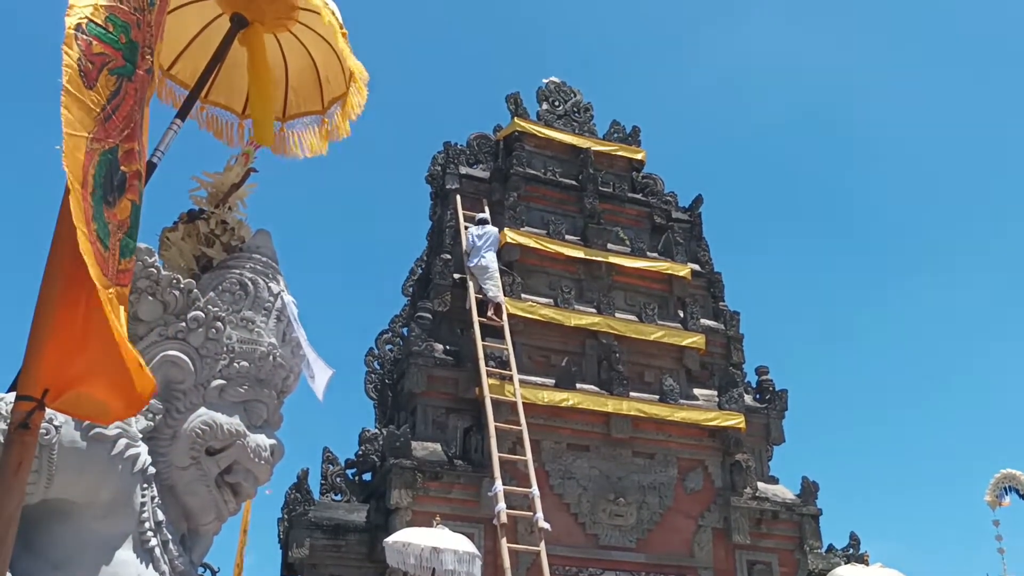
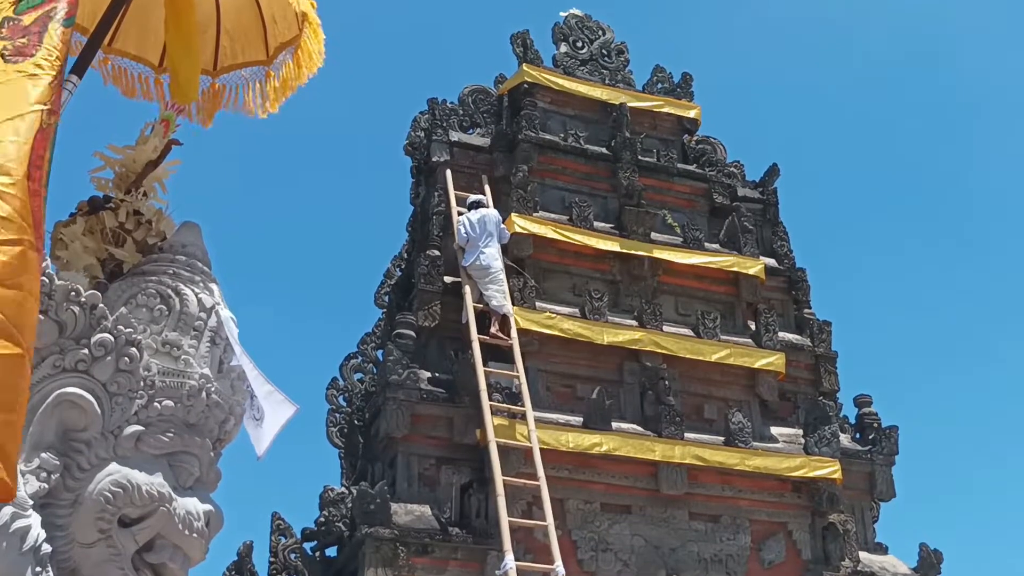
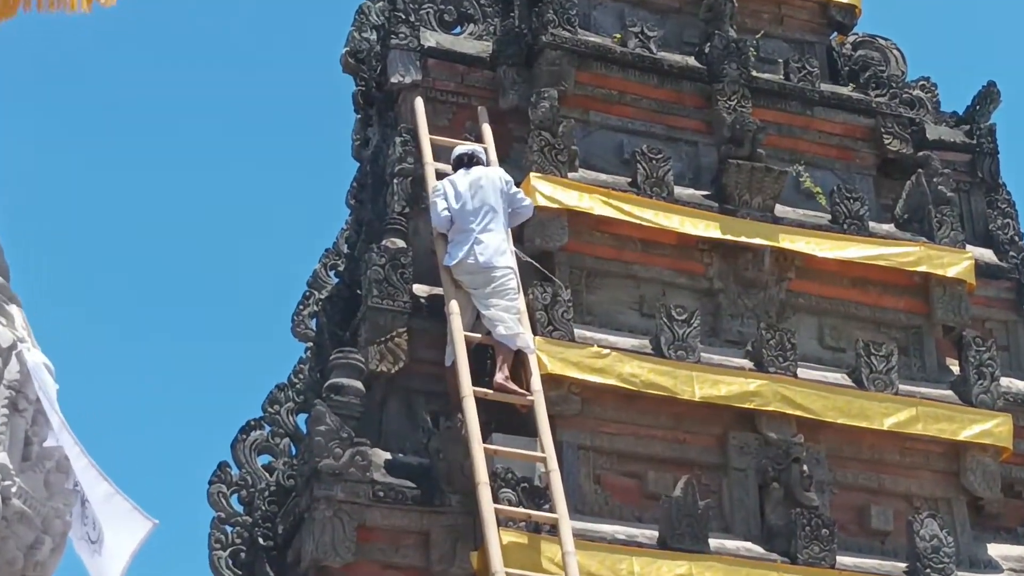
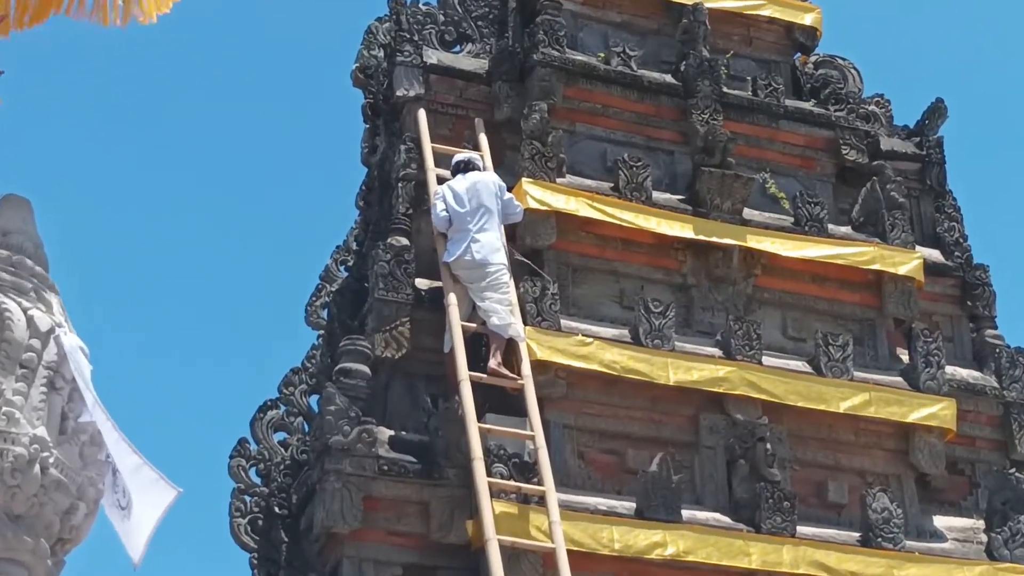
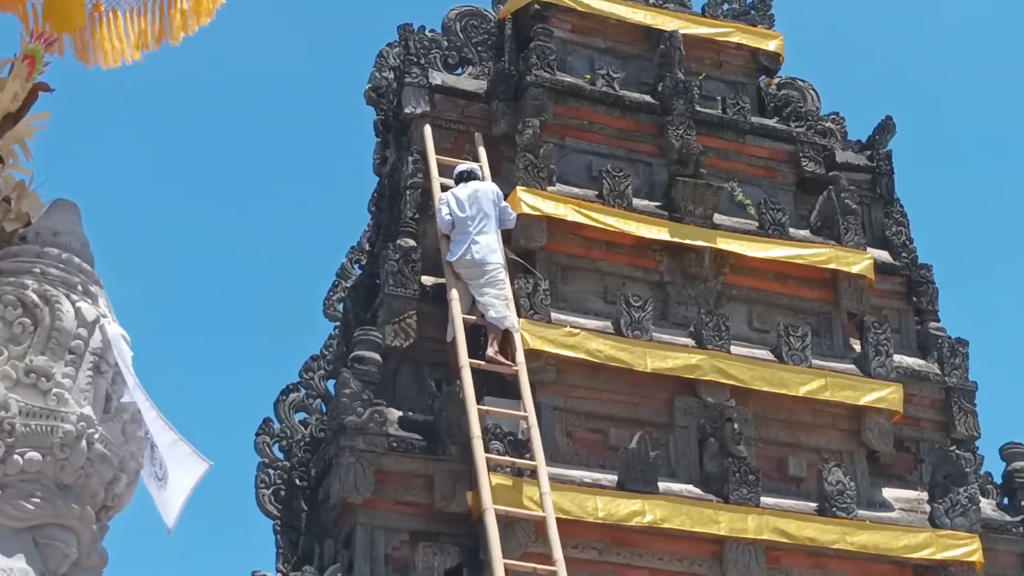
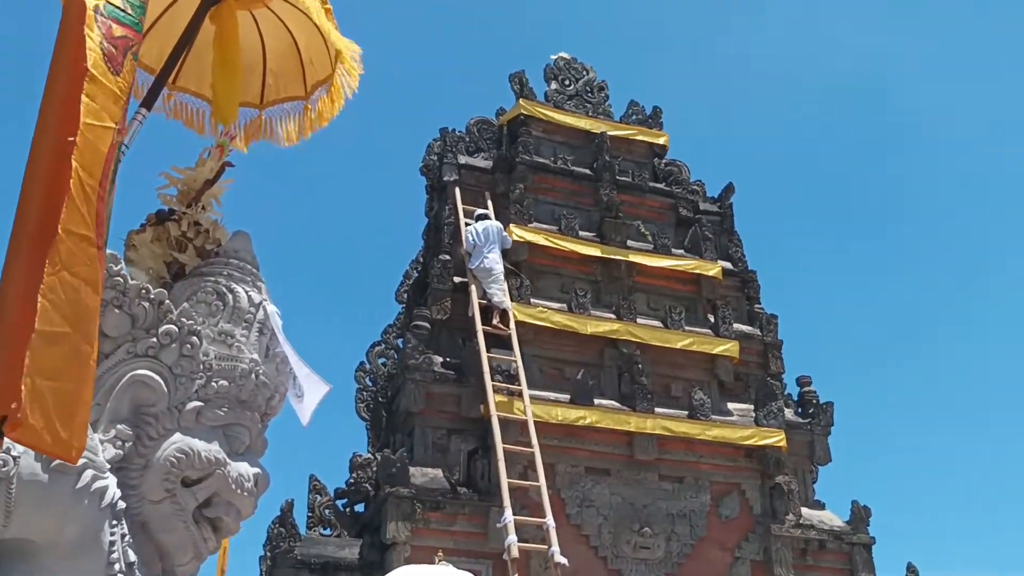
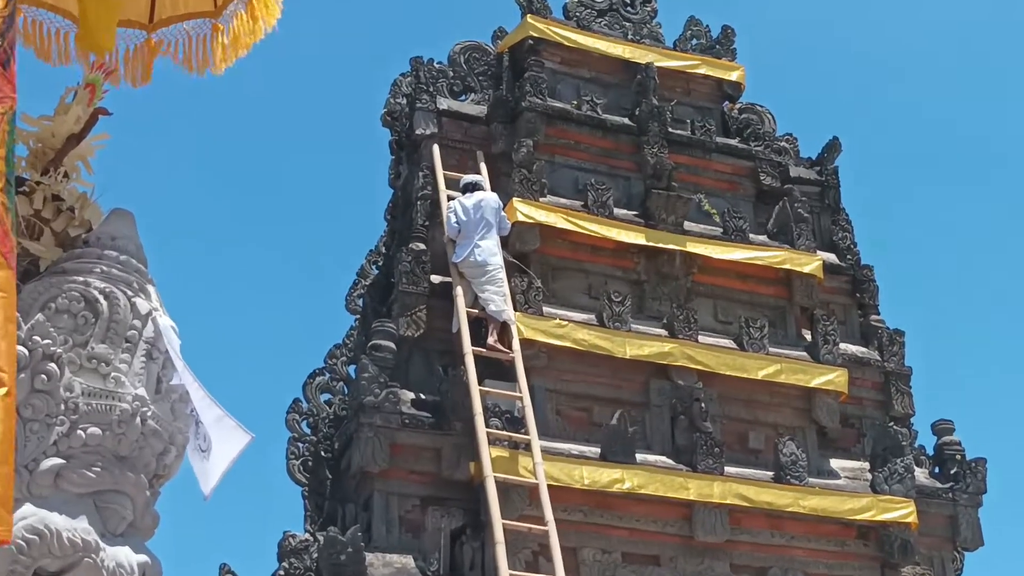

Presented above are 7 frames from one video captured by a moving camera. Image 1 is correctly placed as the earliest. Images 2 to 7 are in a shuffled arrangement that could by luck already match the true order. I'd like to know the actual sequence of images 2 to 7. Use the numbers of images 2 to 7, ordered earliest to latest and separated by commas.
6, 2, 7, 5, 4, 3
